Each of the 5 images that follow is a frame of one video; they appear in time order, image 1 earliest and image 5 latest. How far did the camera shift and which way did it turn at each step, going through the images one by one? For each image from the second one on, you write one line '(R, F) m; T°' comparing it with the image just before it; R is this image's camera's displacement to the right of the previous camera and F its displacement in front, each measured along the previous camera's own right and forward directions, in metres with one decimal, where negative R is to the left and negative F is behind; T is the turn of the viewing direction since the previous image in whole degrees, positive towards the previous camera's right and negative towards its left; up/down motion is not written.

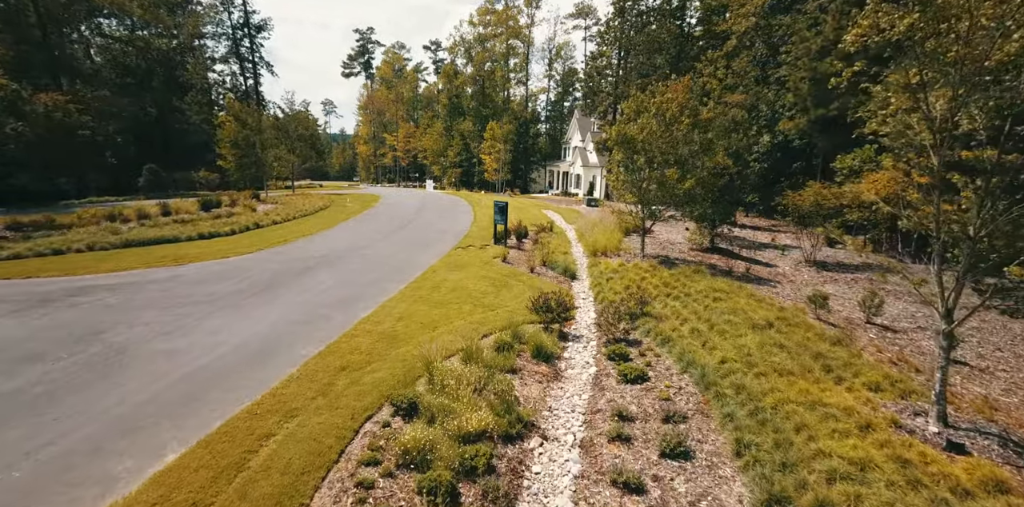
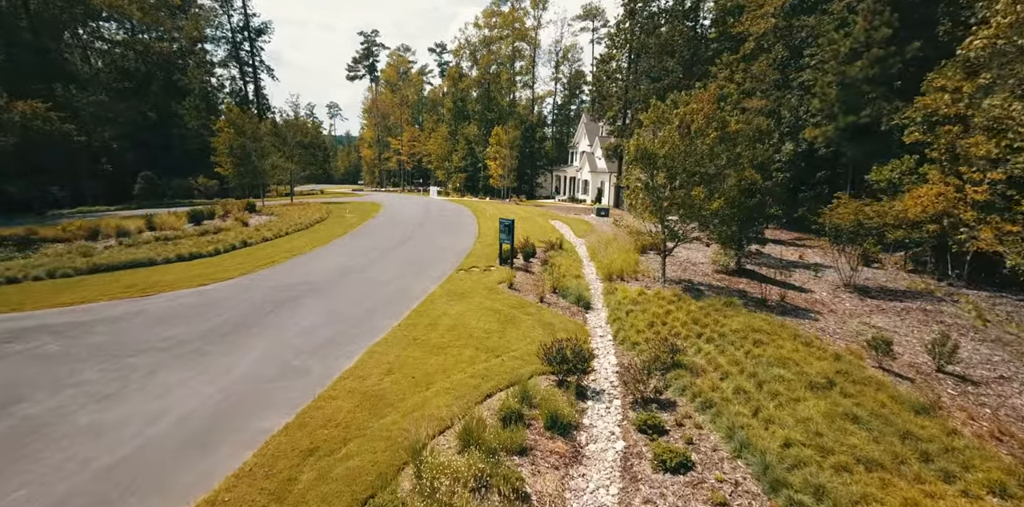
(-0.1, +1.6) m; -1°
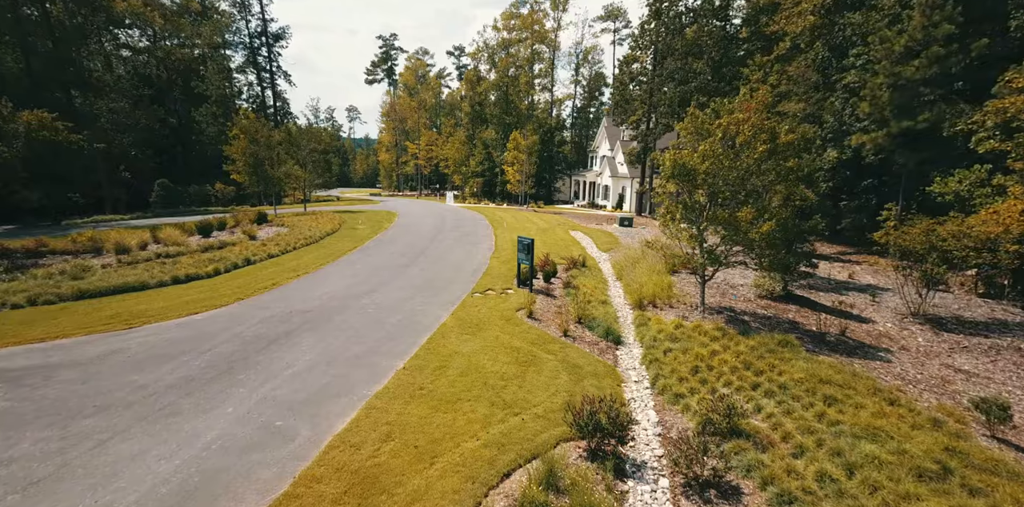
(-0.1, +1.5) m; -2°
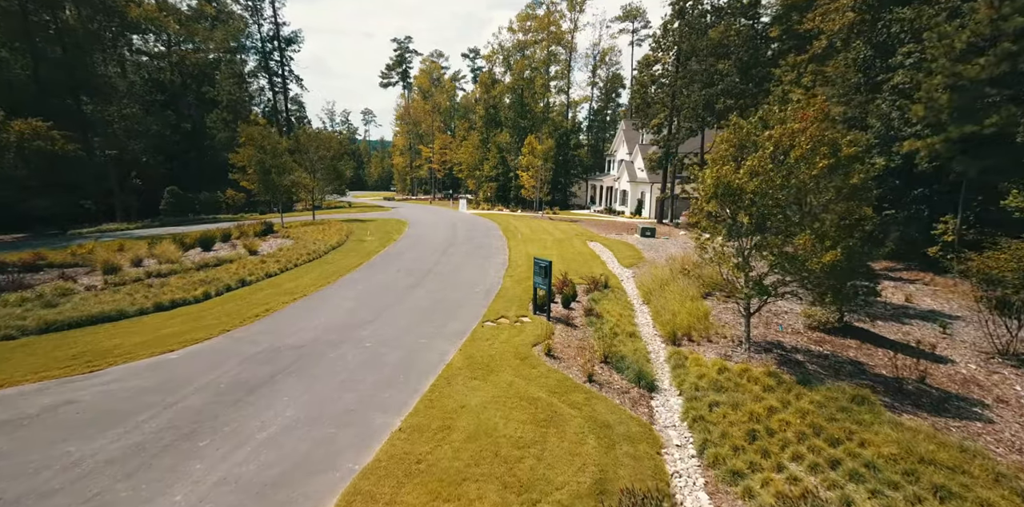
(-0.1, +1.6) m; -2°
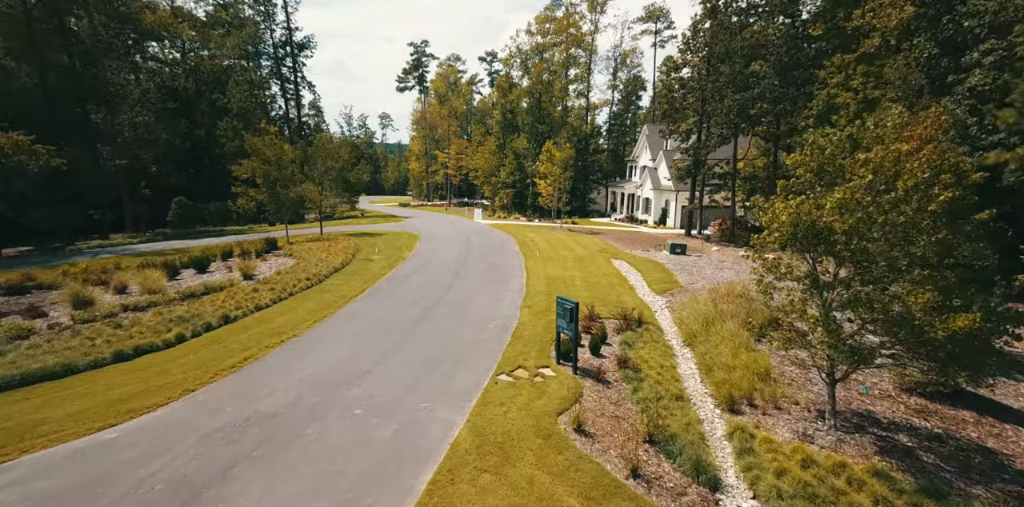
(-0.1, +2.2) m; -2°
